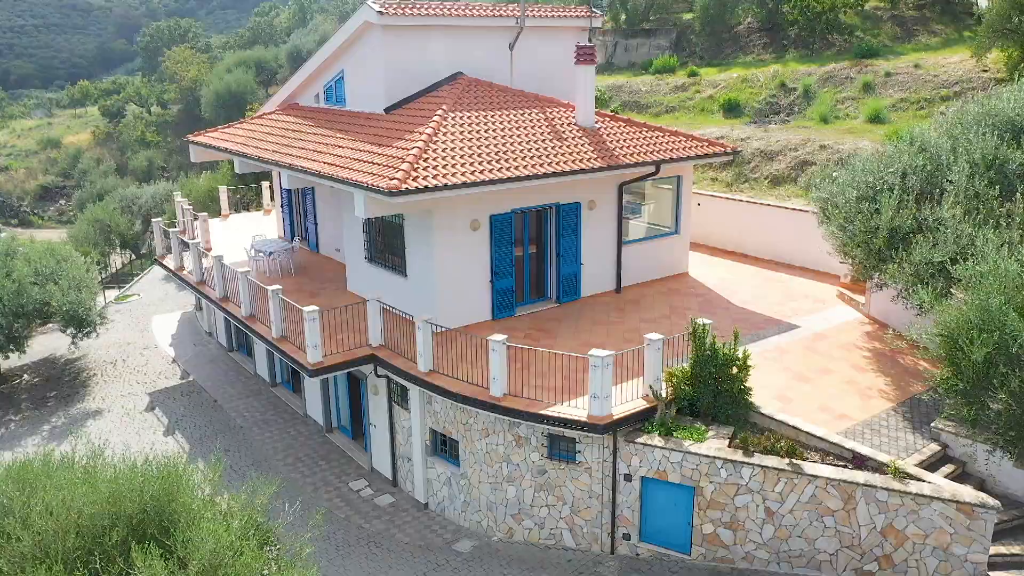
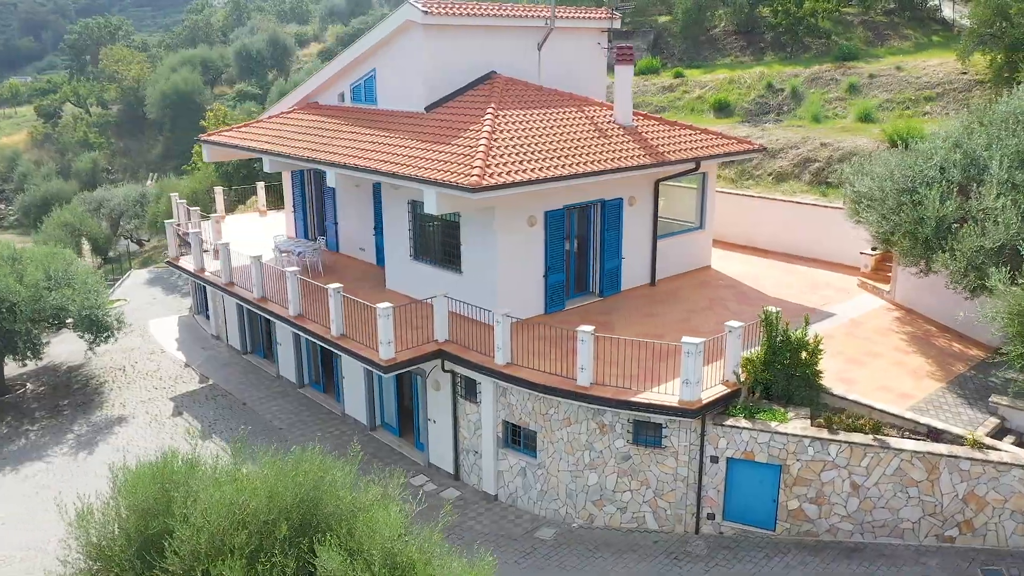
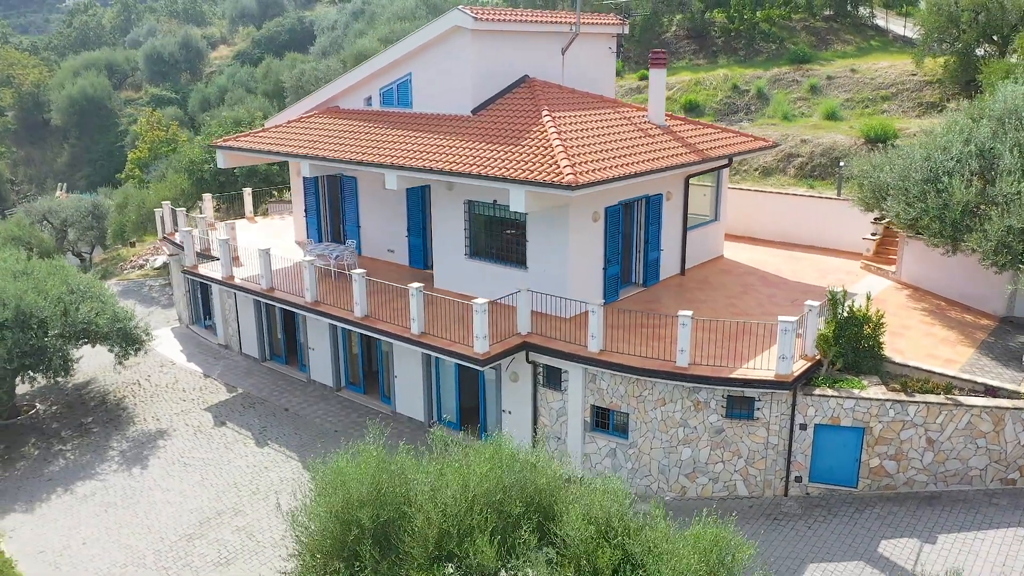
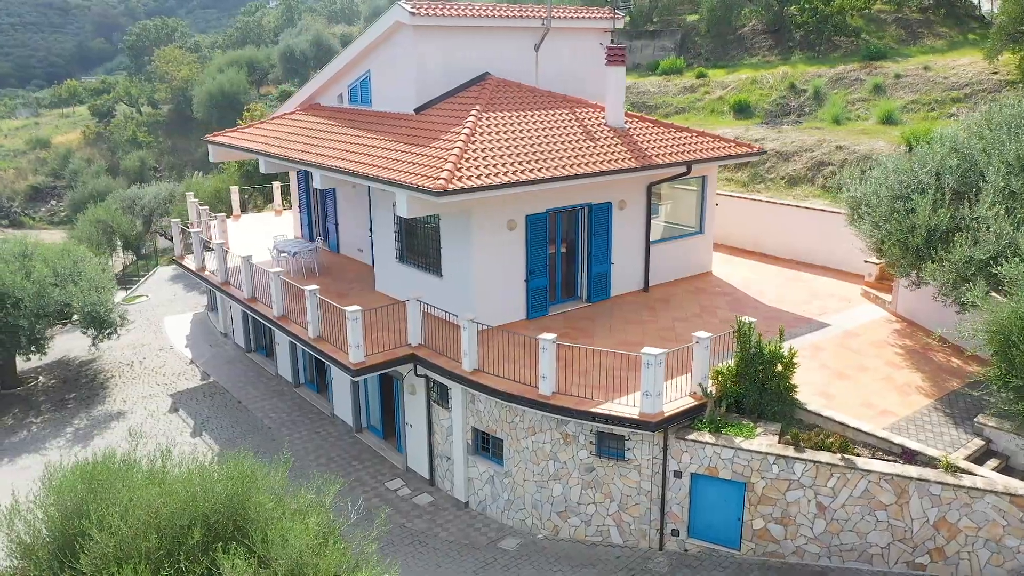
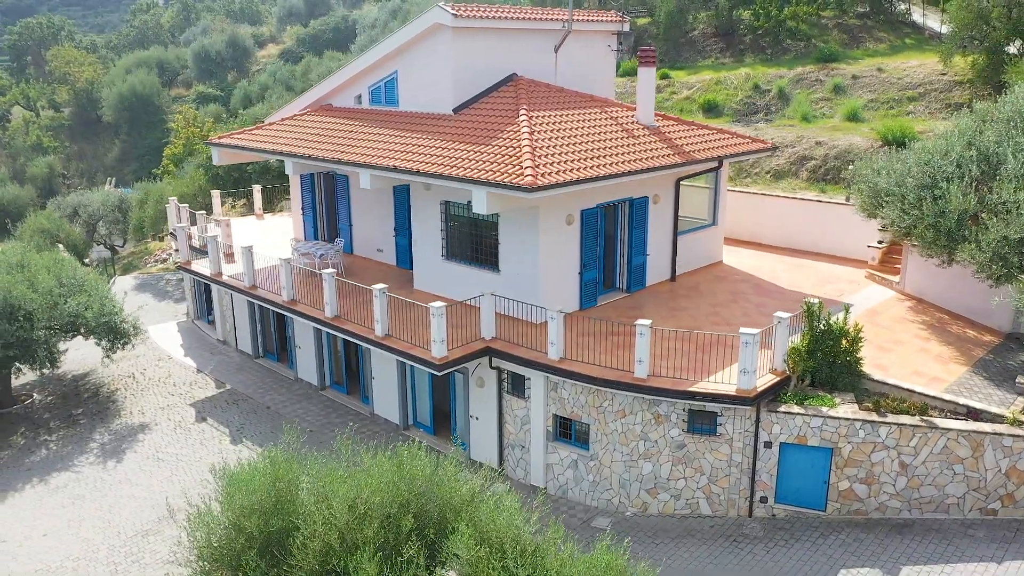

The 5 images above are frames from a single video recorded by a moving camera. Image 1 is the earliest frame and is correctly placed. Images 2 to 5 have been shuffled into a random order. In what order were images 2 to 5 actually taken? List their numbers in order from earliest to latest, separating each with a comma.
4, 2, 5, 3
